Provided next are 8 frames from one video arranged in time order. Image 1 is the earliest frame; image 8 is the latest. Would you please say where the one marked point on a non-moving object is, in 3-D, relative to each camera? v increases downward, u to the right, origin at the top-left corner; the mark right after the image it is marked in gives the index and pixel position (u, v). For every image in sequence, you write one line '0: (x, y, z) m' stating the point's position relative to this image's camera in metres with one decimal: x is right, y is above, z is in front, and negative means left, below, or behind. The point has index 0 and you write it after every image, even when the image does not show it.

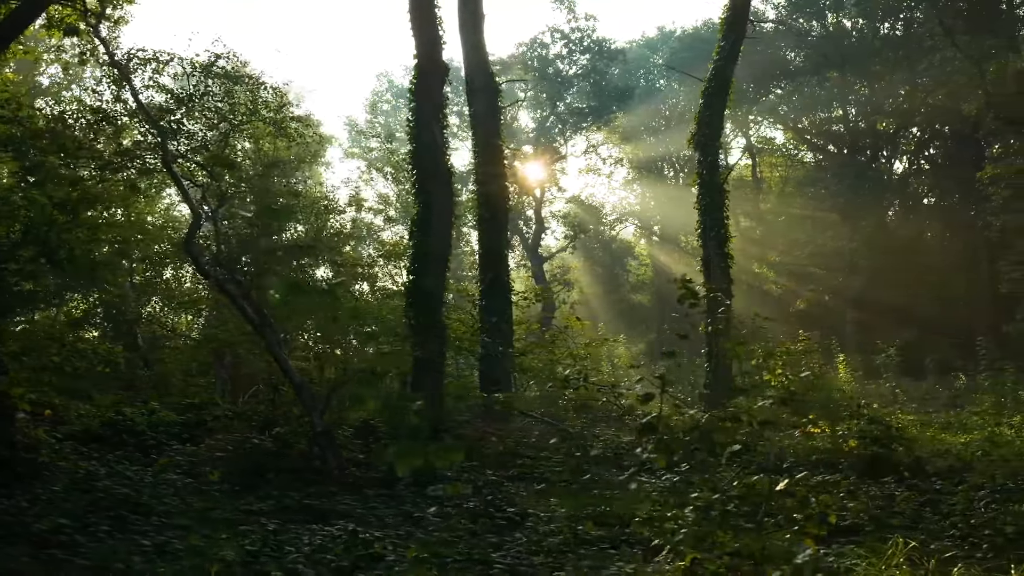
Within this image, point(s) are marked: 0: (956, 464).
0: (+5.6, -2.2, +11.5) m
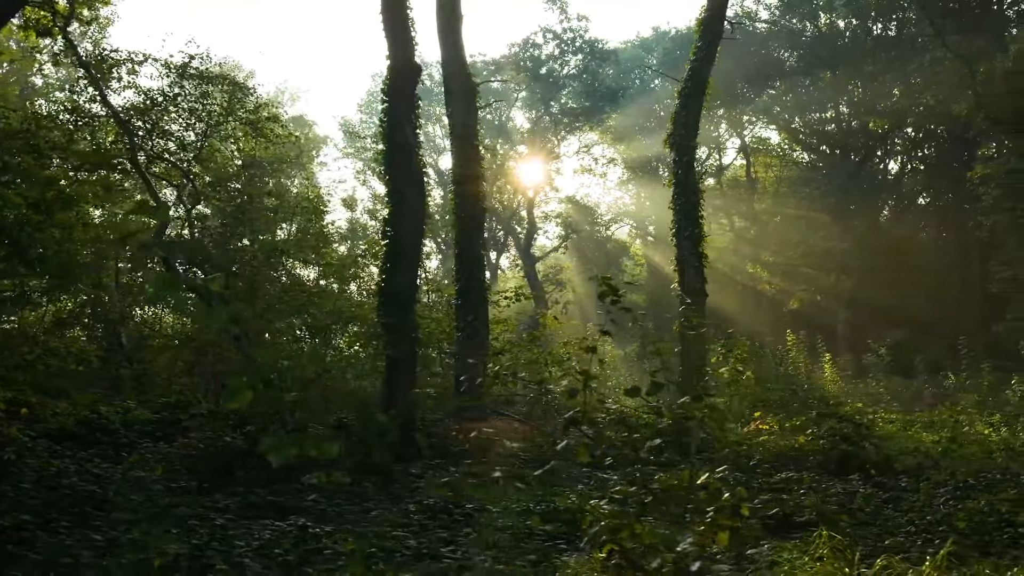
0: (+5.2, -2.2, +11.6) m
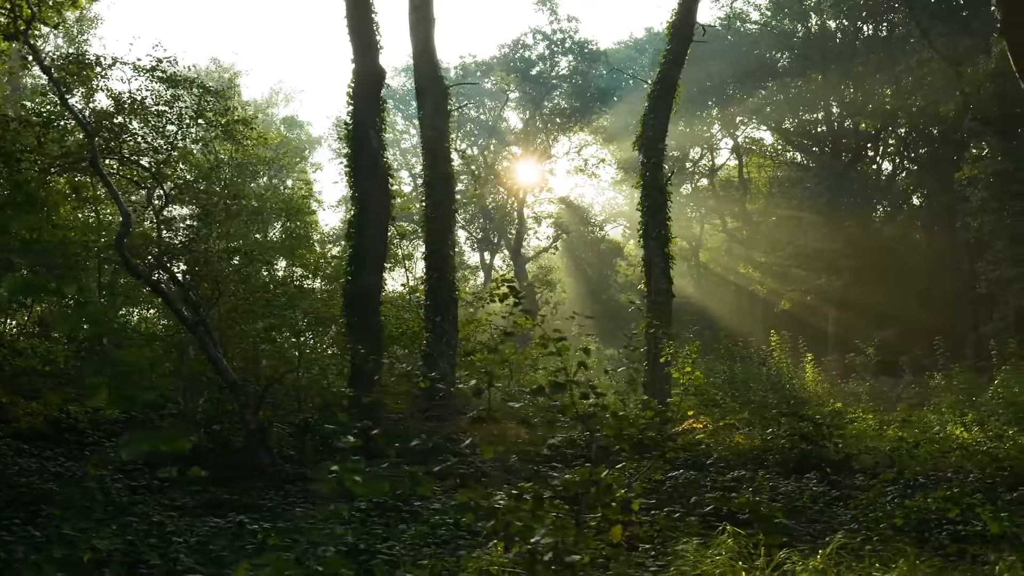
0: (+4.7, -2.2, +11.7) m
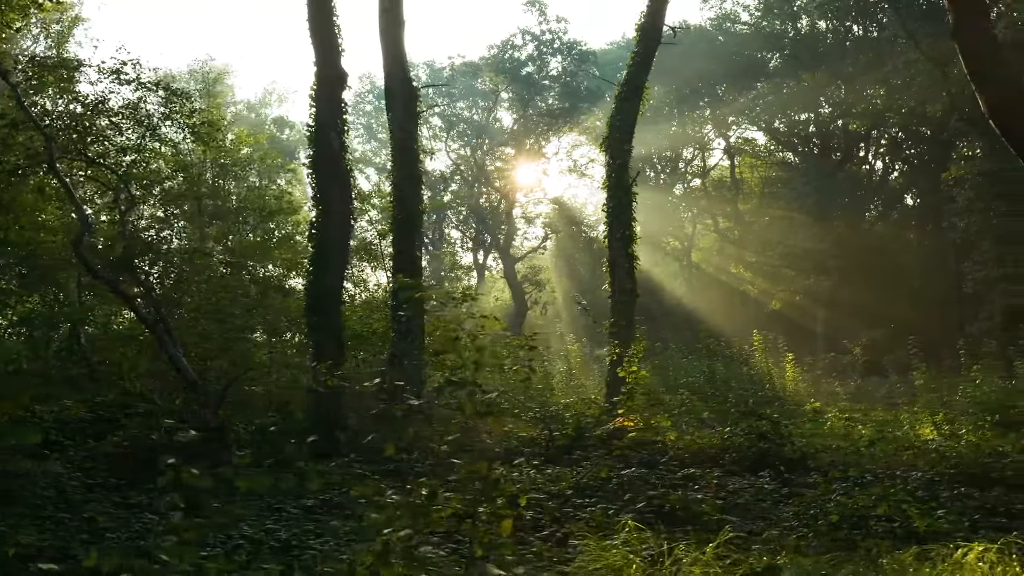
0: (+4.2, -2.2, +11.8) m
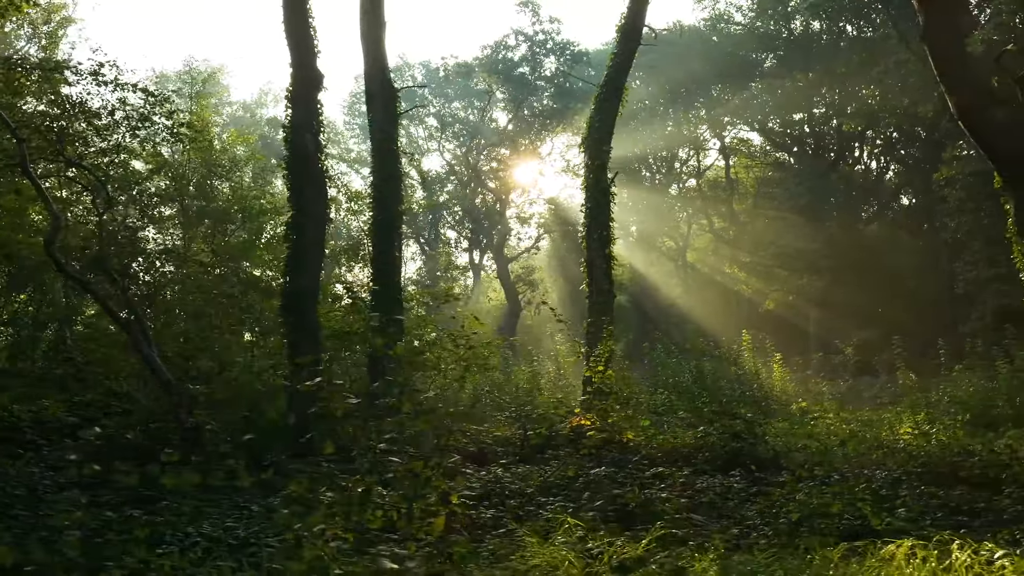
0: (+3.8, -2.2, +11.9) m
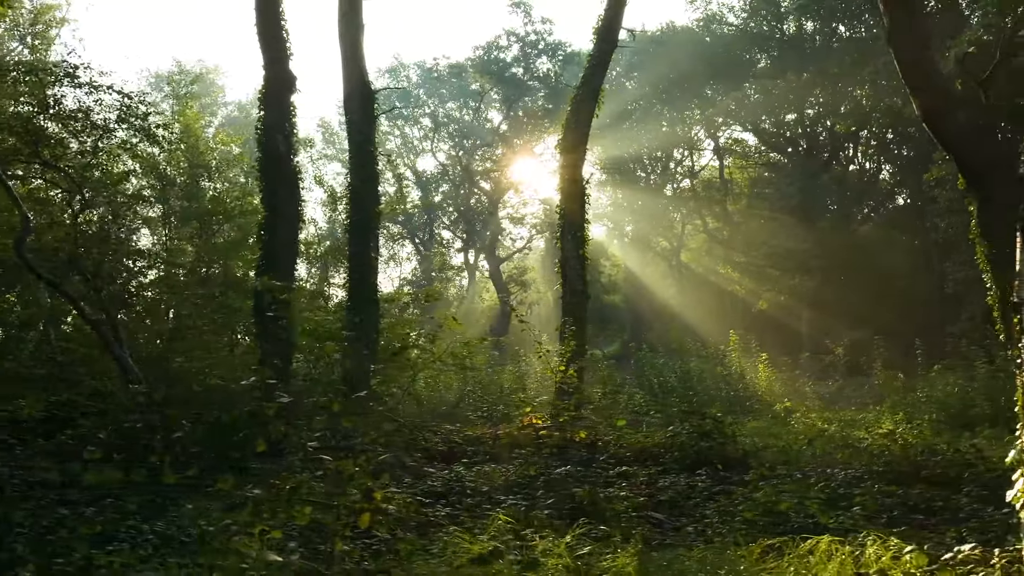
0: (+3.4, -2.2, +12.0) m
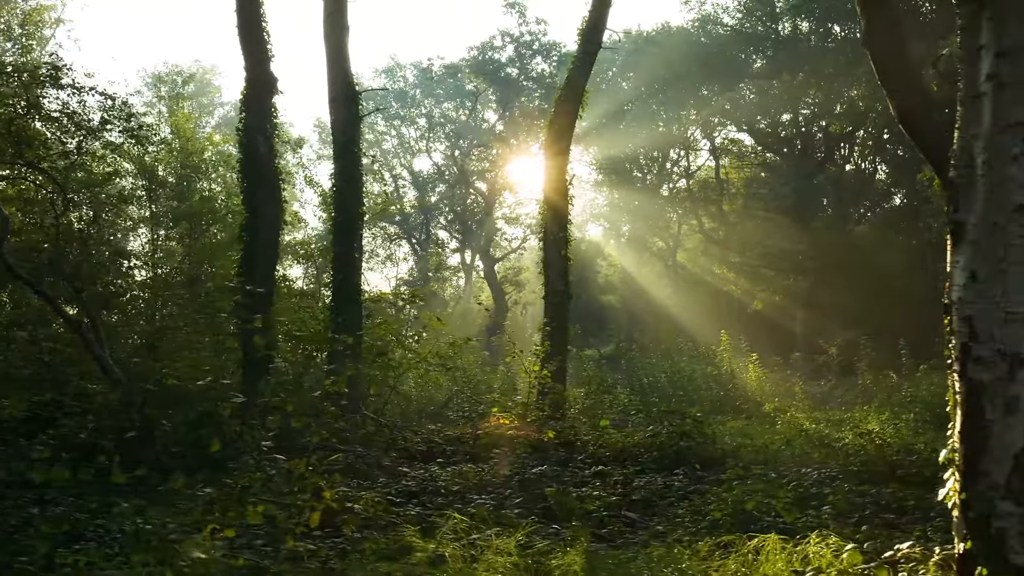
0: (+3.2, -2.2, +12.0) m
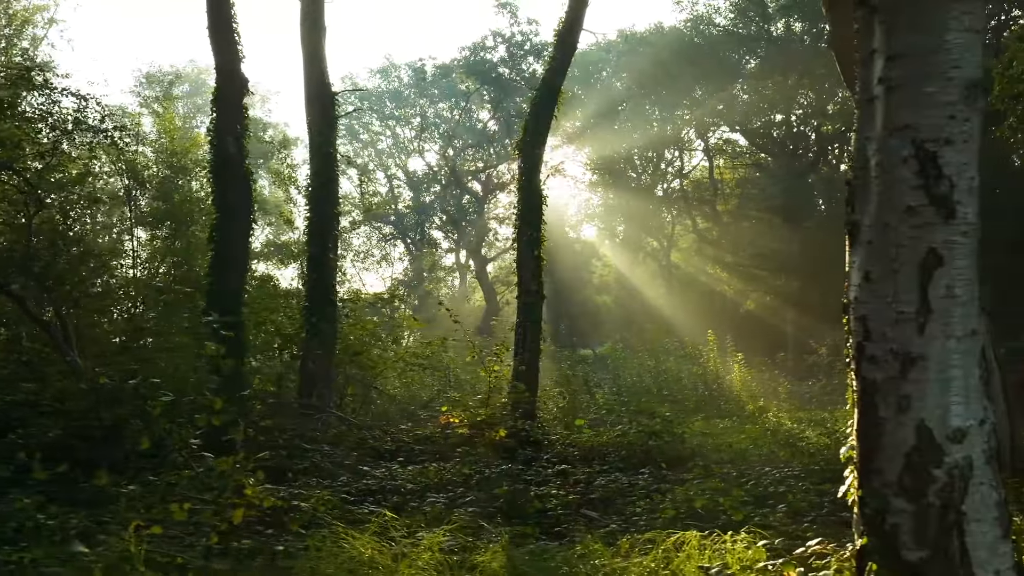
0: (+2.7, -2.2, +12.1) m
